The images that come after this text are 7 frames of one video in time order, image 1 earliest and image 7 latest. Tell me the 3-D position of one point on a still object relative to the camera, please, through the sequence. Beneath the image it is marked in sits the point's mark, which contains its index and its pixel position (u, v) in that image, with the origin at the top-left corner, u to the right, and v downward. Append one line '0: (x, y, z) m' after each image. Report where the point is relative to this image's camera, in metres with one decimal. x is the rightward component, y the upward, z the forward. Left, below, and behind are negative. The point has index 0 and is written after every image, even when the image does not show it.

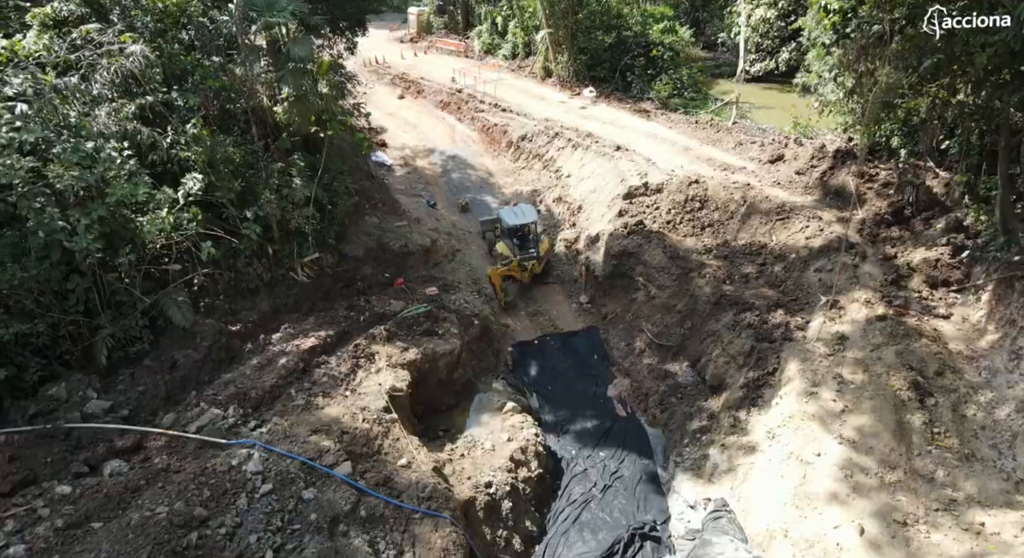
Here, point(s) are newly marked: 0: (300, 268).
0: (-3.9, +0.2, +12.2) m
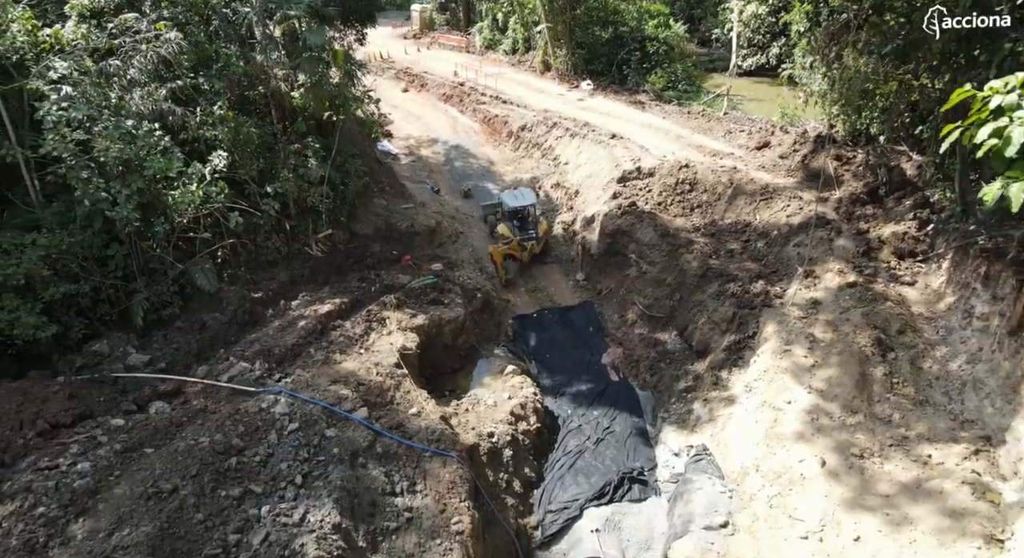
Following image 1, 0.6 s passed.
0: (-3.9, +0.7, +13.1) m
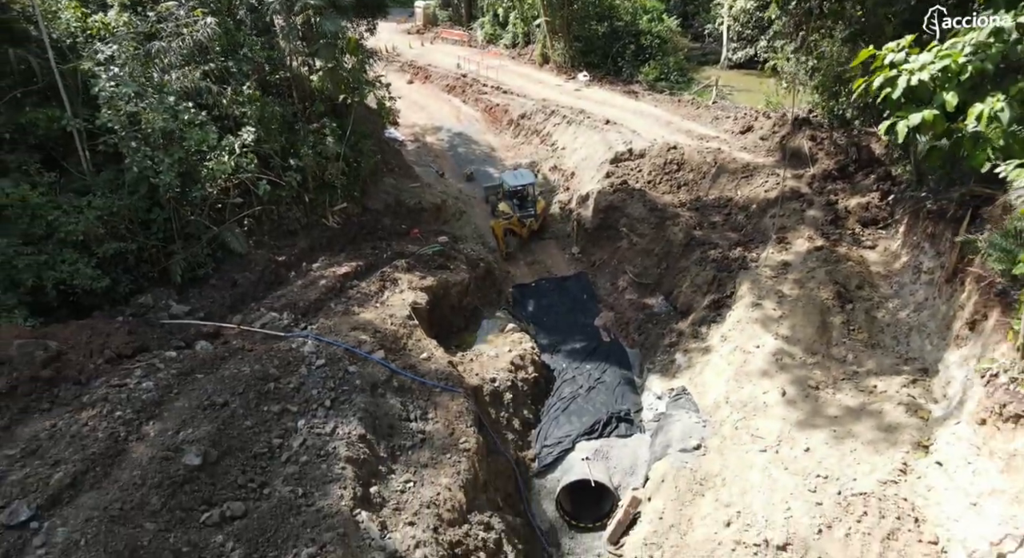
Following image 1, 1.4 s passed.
0: (-3.9, +1.4, +14.3) m
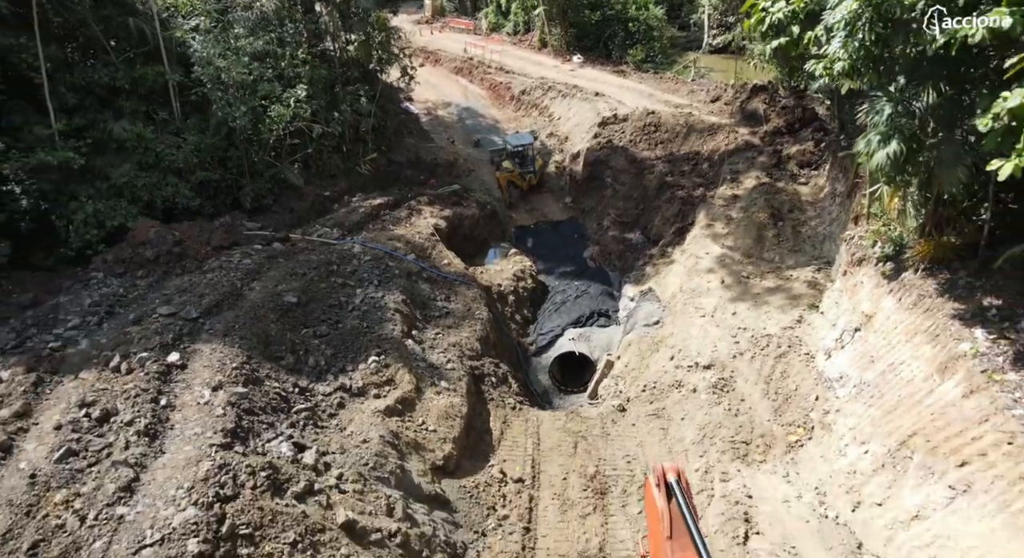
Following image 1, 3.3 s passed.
0: (-3.8, +3.0, +17.3) m
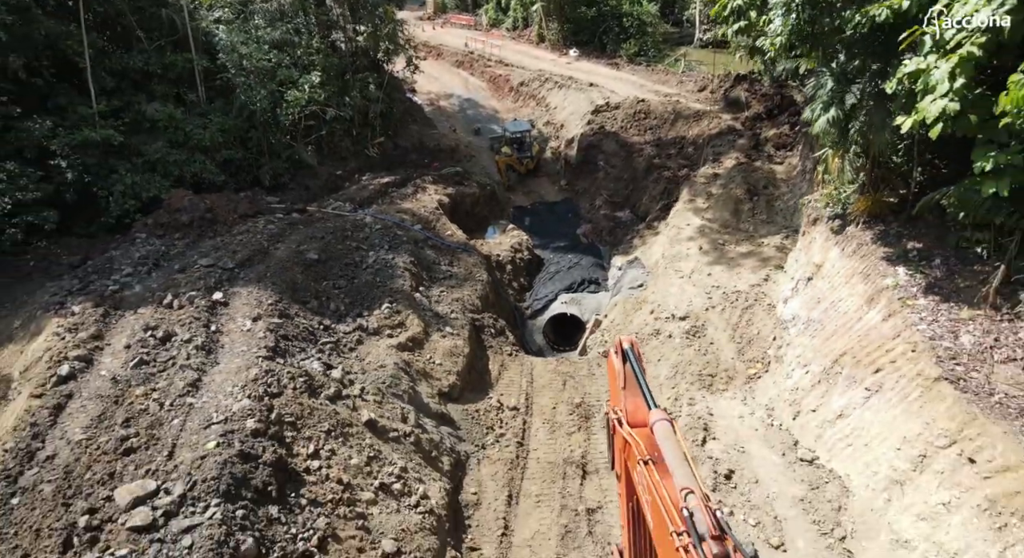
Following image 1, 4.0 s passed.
0: (-3.9, +3.7, +18.6) m
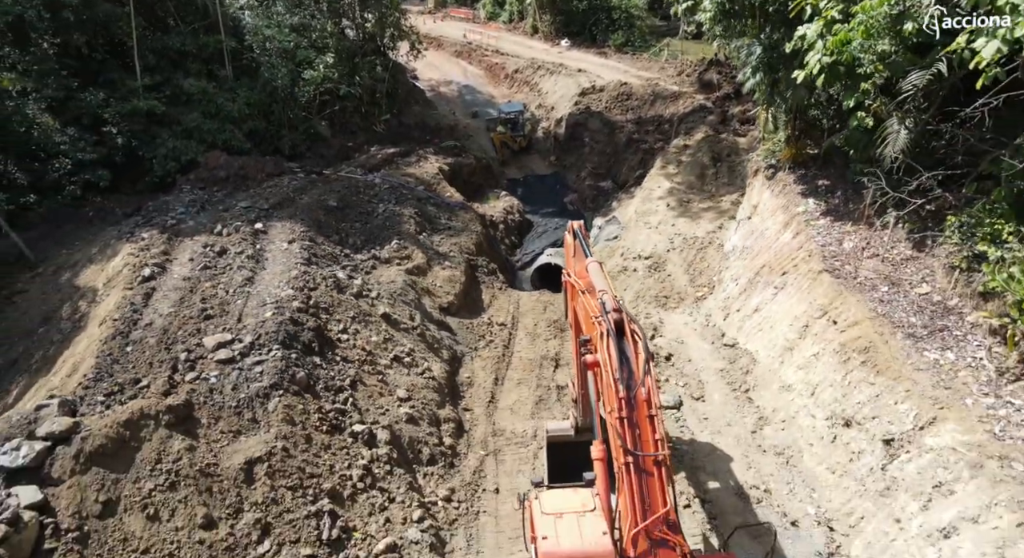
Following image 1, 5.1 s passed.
0: (-4.1, +4.8, +20.6) m
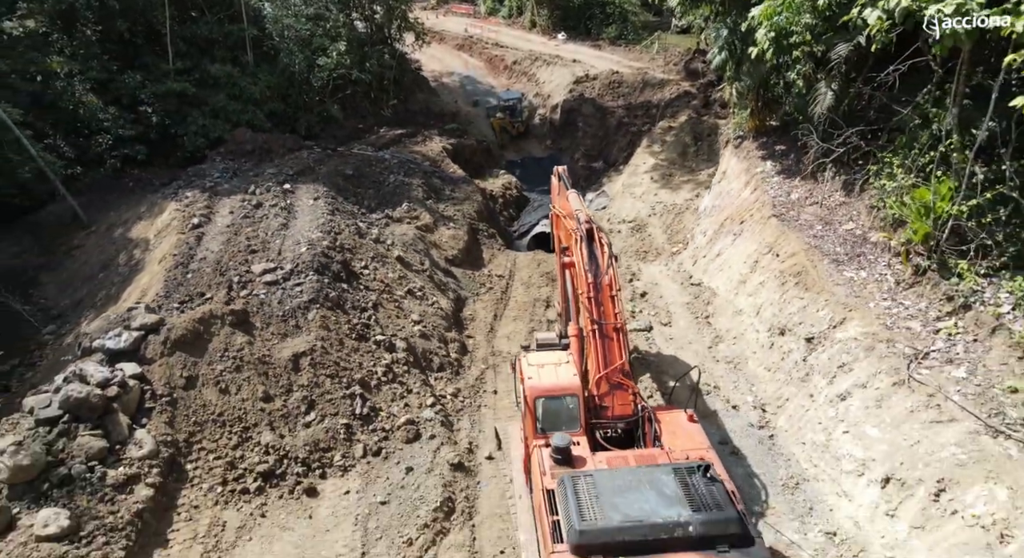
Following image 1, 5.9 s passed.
0: (-4.1, +5.7, +22.2) m
